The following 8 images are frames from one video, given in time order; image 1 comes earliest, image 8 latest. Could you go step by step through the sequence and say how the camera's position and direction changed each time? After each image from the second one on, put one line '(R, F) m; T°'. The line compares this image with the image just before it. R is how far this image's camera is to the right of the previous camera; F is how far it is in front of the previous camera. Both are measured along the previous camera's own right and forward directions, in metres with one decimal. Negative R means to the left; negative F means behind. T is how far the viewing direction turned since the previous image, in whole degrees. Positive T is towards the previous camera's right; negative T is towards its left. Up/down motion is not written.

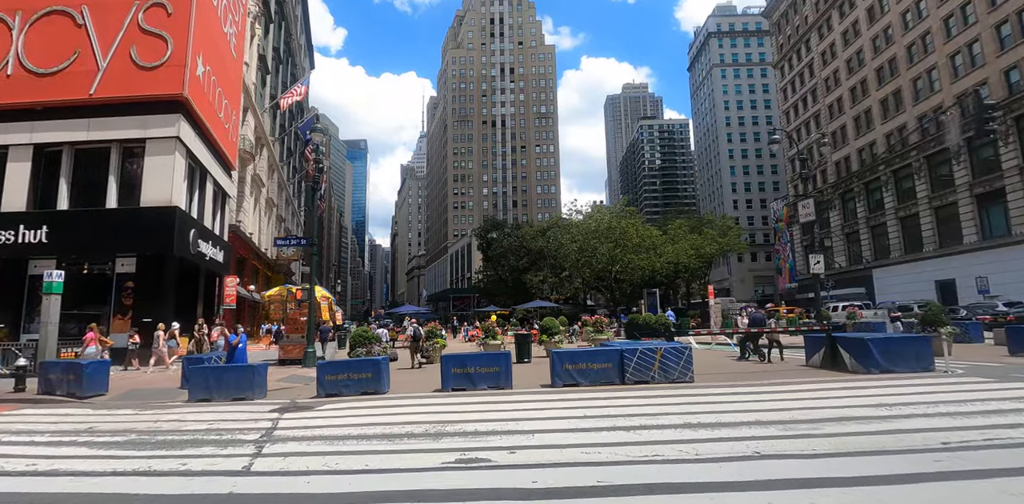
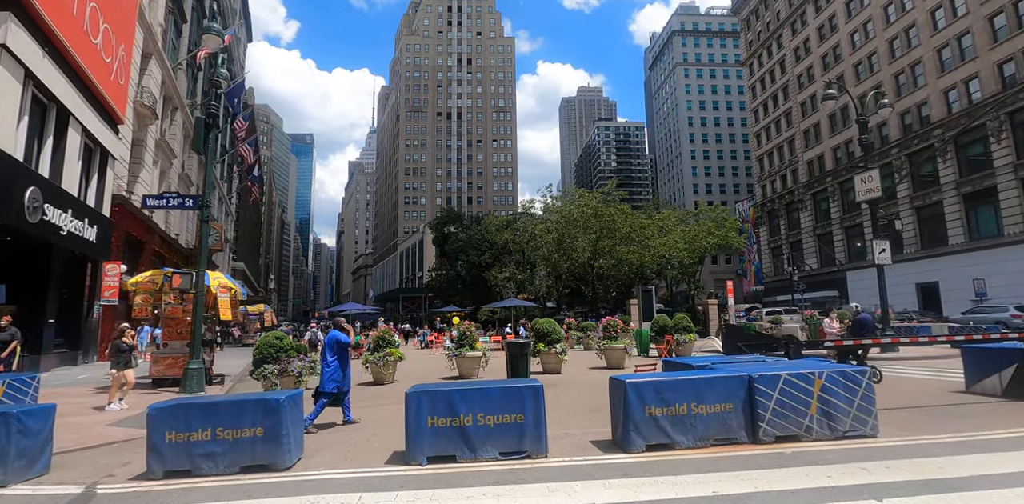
(-0.9, +5.2) m; +5°
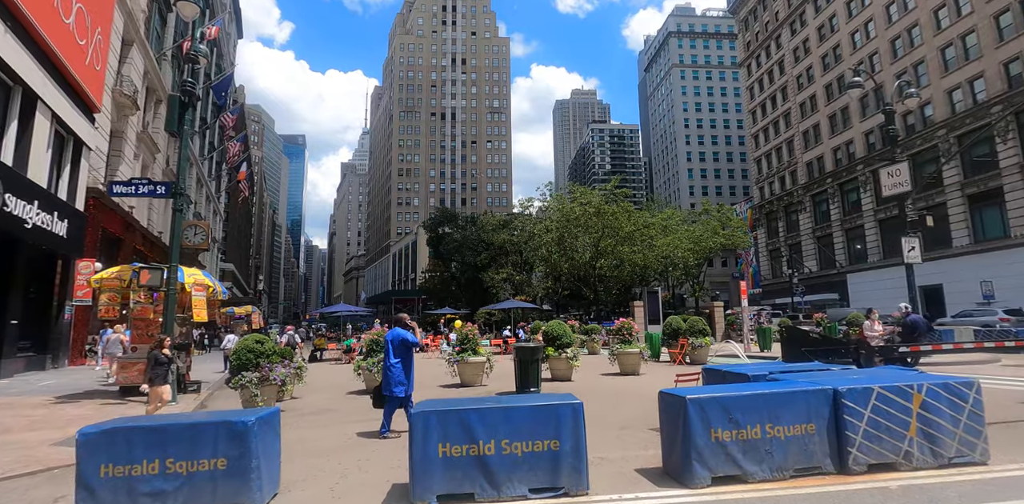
(-0.3, +1.1) m; +1°
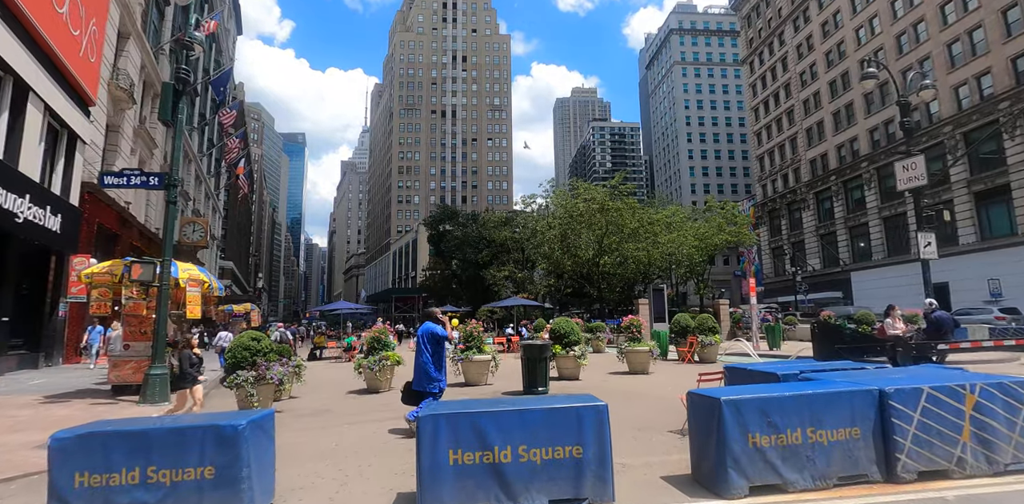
(-0.1, +0.4) m; 0°
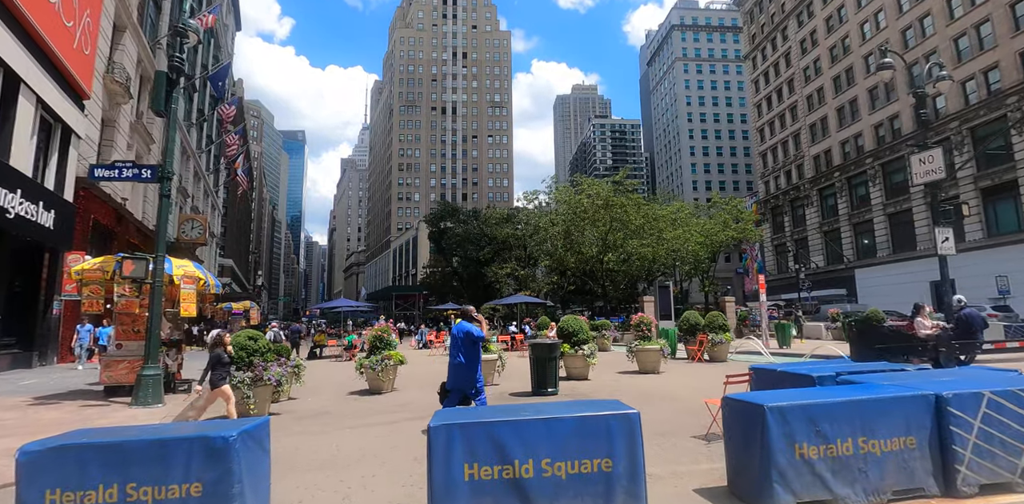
(-0.1, +0.4) m; 0°
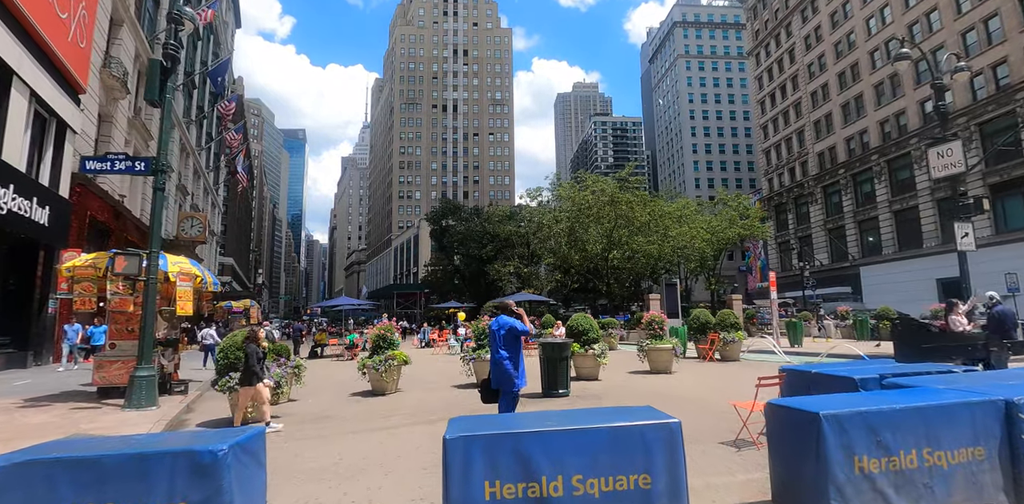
(-0.1, +0.4) m; 0°
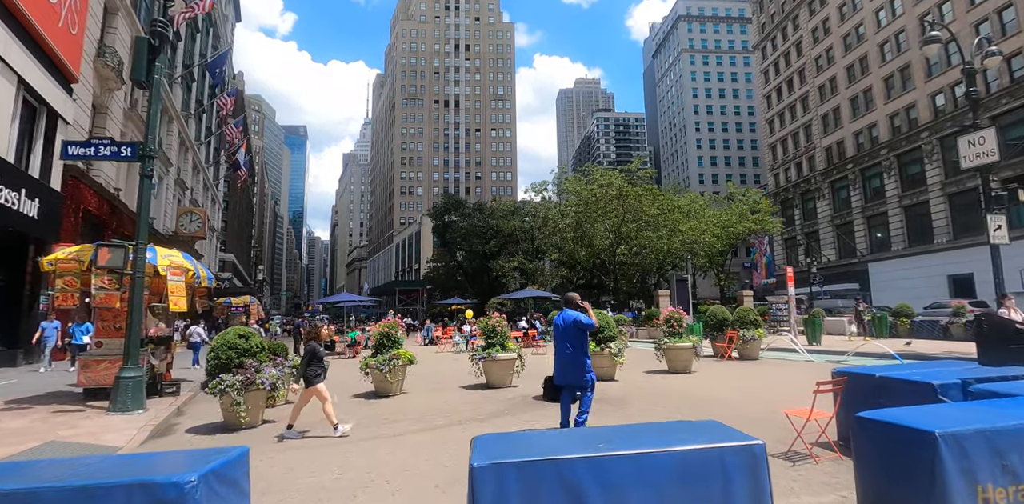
(-0.2, +0.6) m; 0°
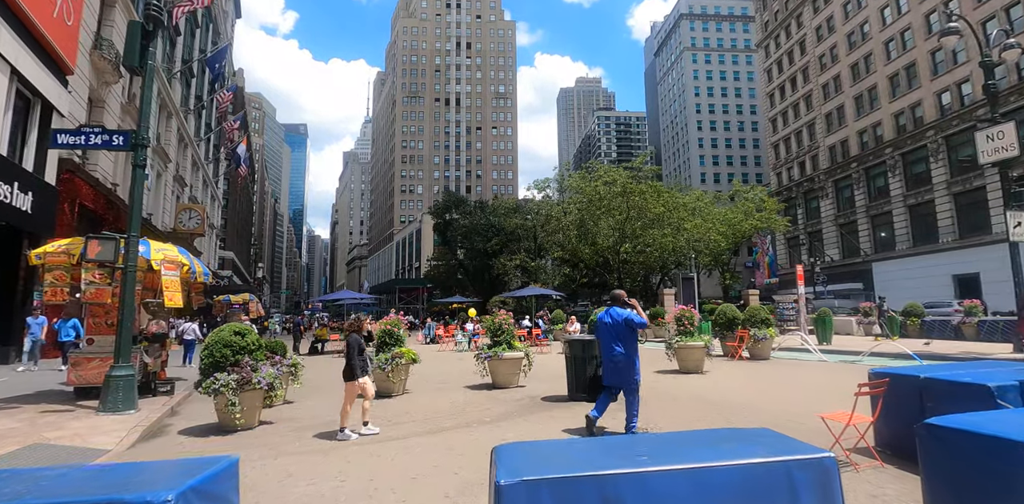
(-0.1, +0.4) m; 0°
